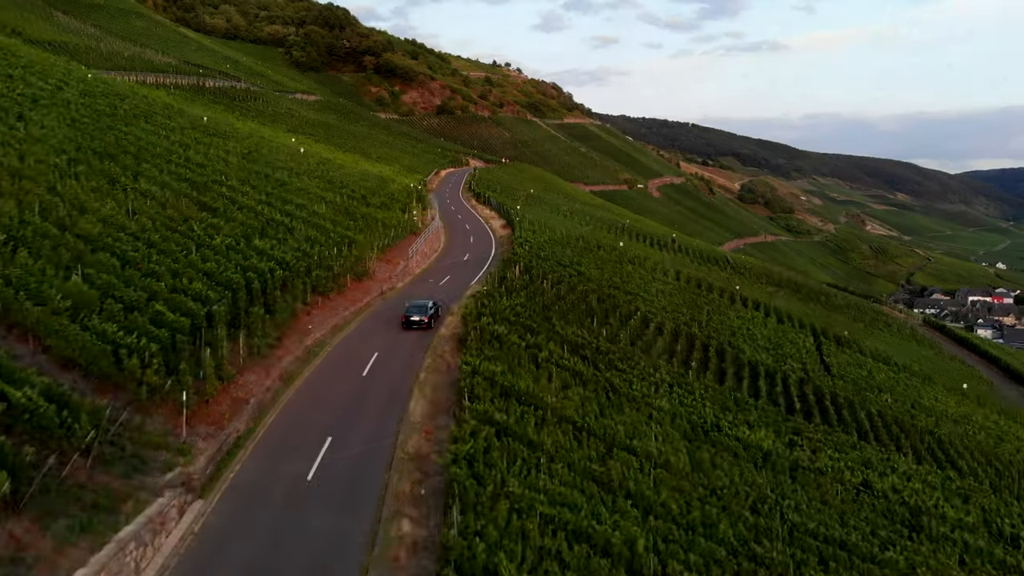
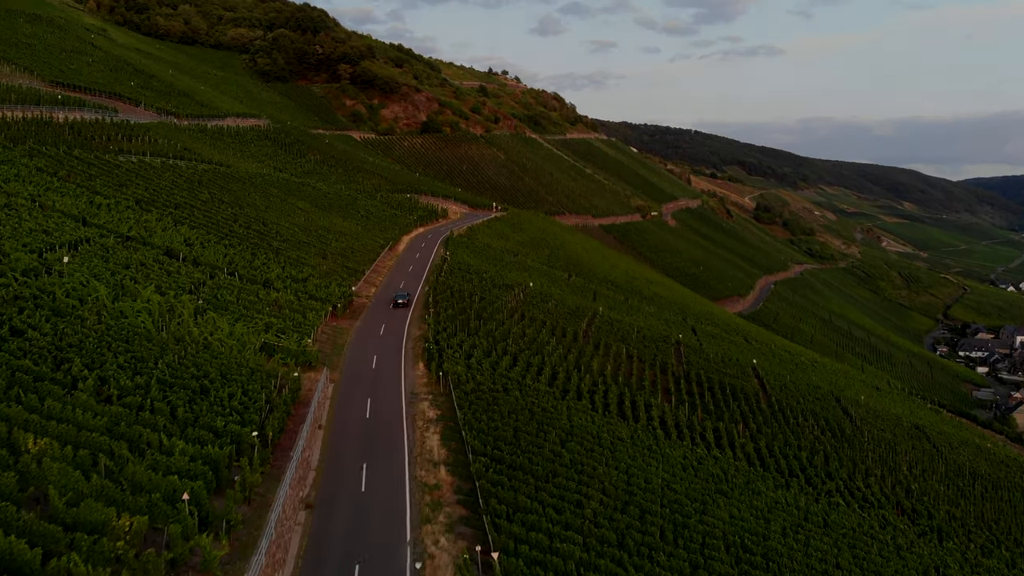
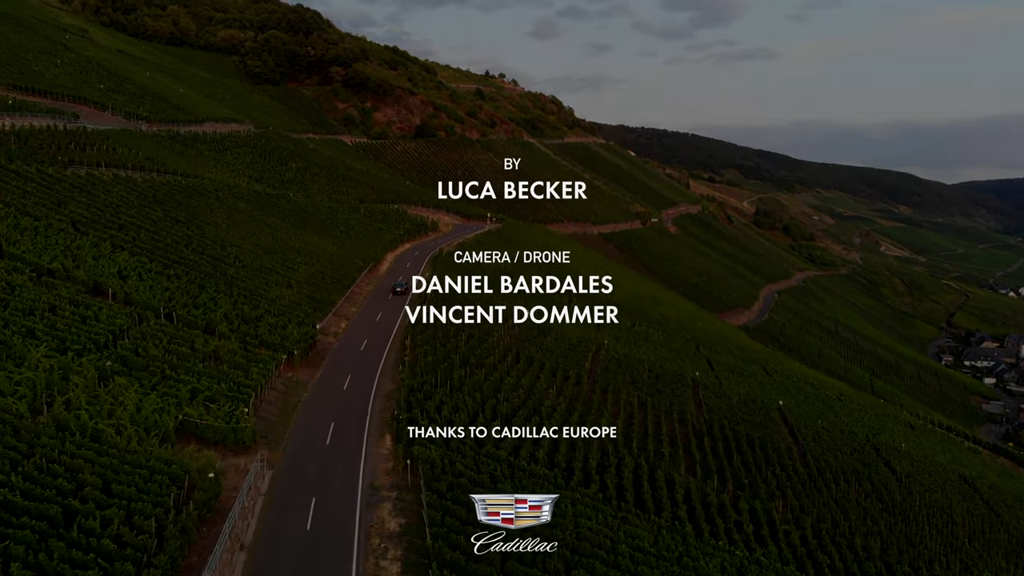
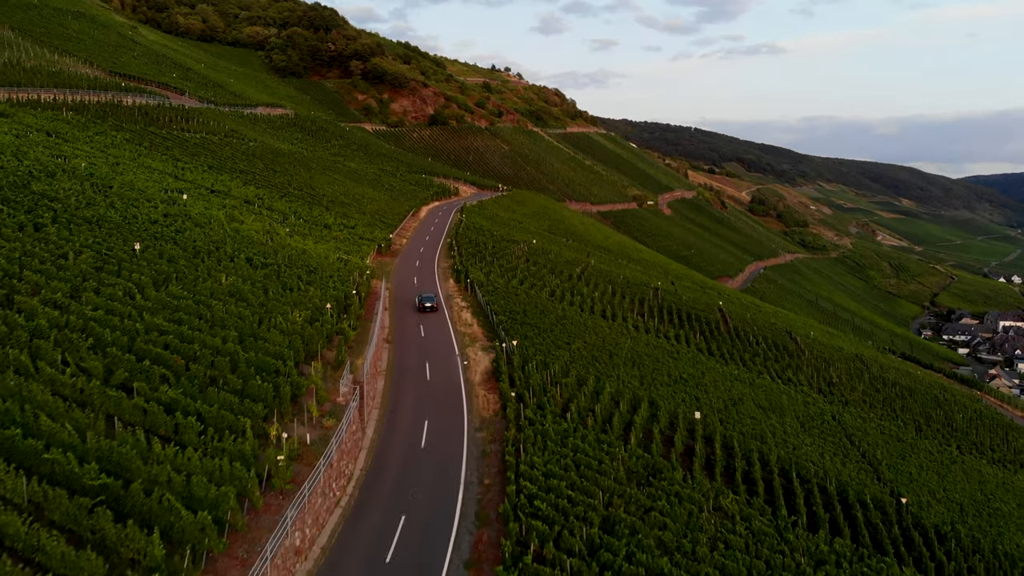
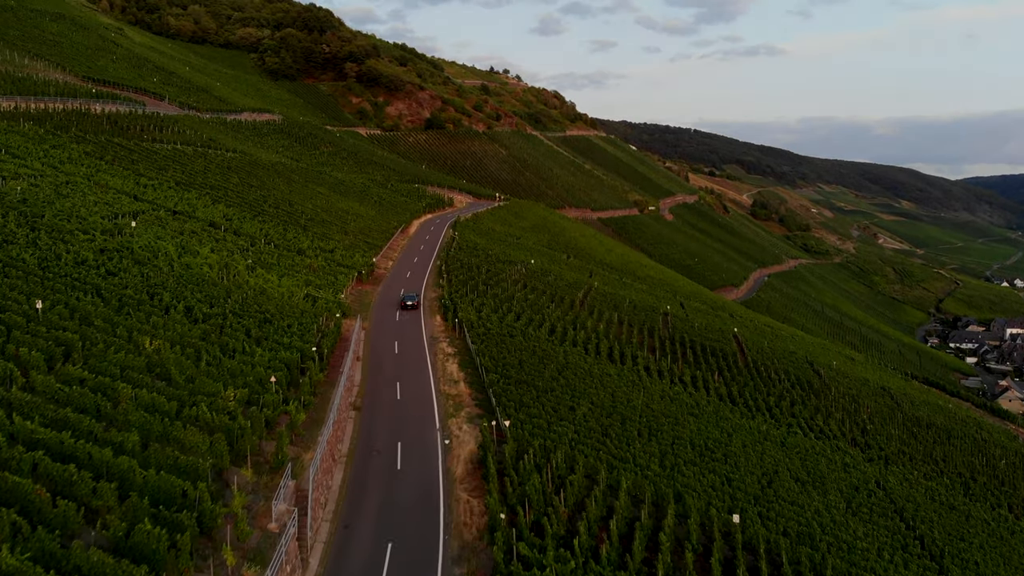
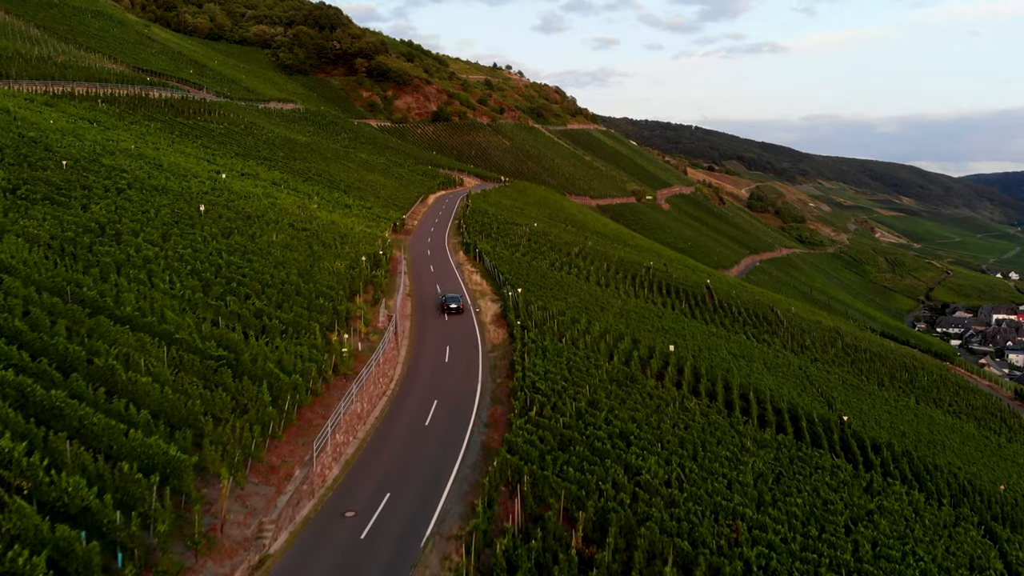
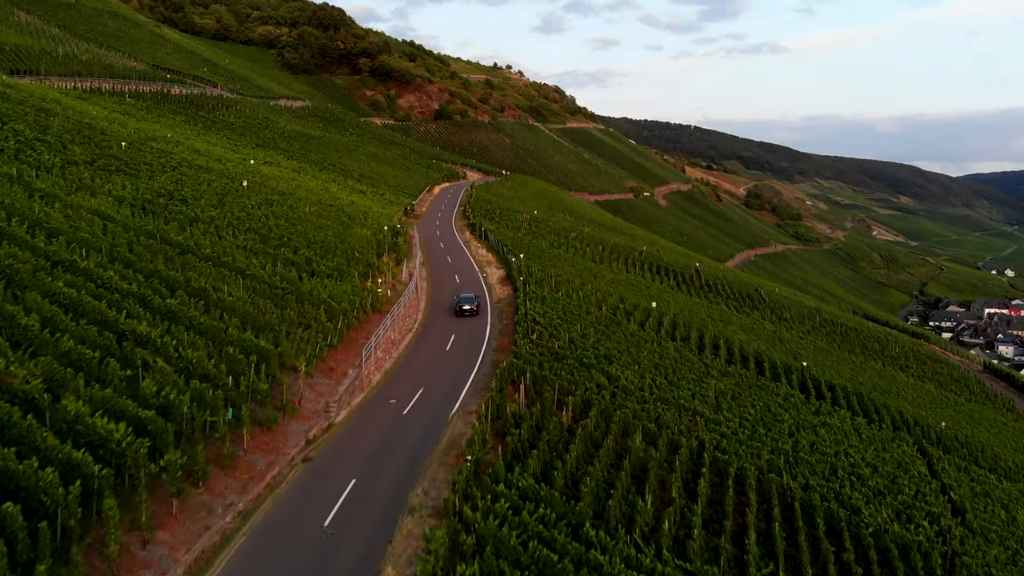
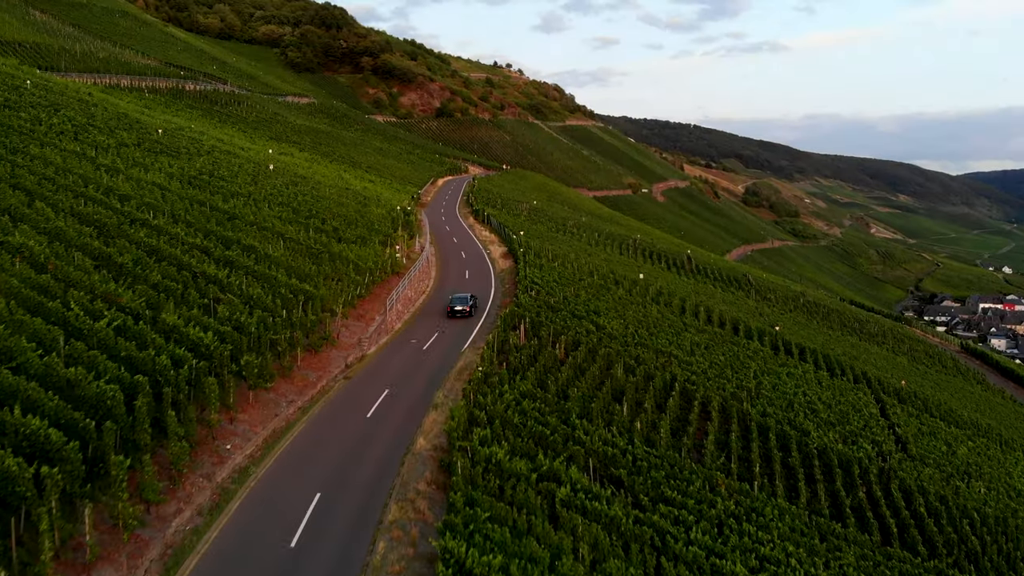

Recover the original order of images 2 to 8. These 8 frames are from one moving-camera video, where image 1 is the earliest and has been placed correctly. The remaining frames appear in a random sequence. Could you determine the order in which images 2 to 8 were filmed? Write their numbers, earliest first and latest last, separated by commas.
8, 7, 6, 4, 5, 2, 3
